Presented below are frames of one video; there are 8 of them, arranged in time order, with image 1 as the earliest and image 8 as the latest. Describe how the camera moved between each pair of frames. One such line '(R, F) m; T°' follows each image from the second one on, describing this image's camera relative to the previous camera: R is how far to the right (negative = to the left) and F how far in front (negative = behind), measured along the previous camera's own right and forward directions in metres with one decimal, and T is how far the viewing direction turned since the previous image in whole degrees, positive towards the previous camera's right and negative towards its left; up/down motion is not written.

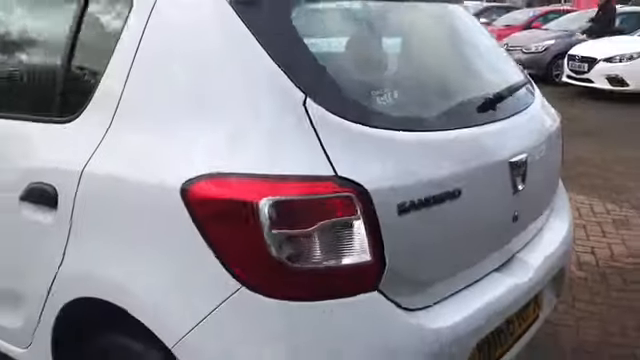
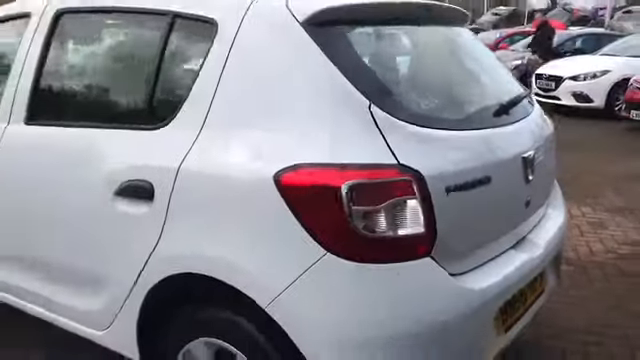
(-0.3, -0.4) m; +3°
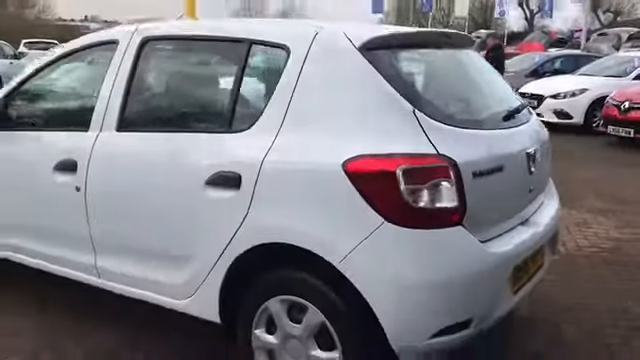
(-0.3, -0.6) m; +2°
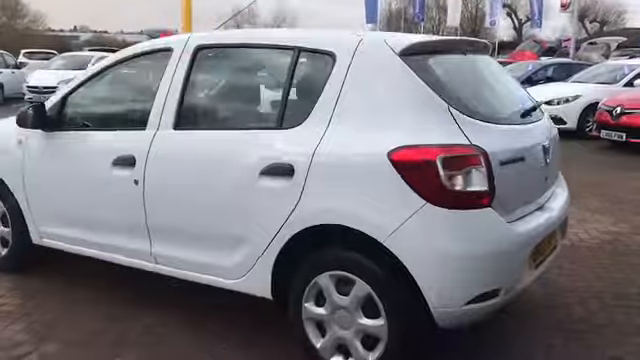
(-0.3, -0.4) m; +1°
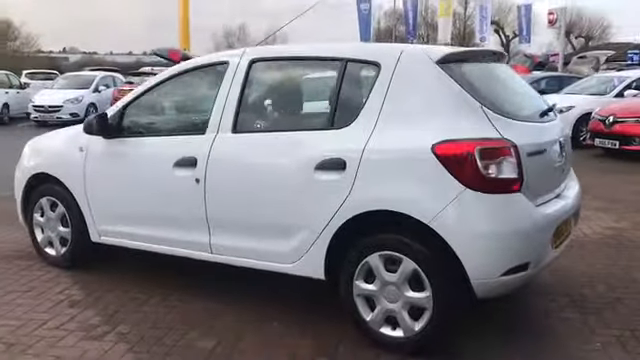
(-0.4, -0.5) m; +1°
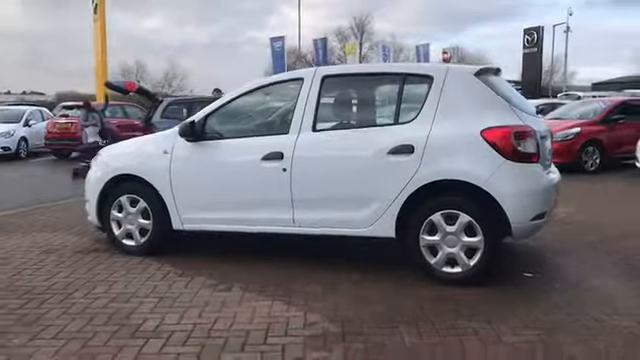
(-1.6, -1.2) m; +10°
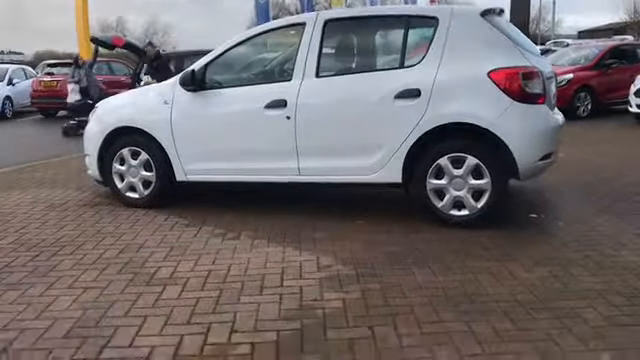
(-0.2, 0.0) m; +1°
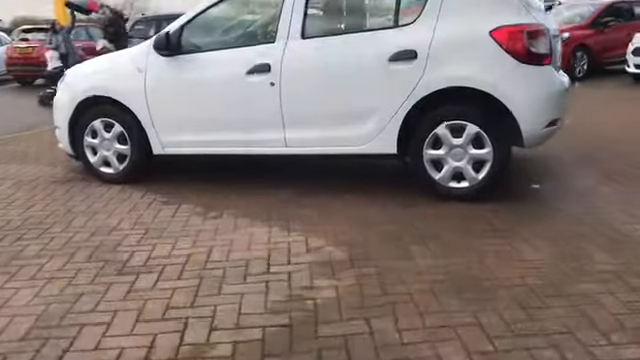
(0.0, +0.4) m; +1°
